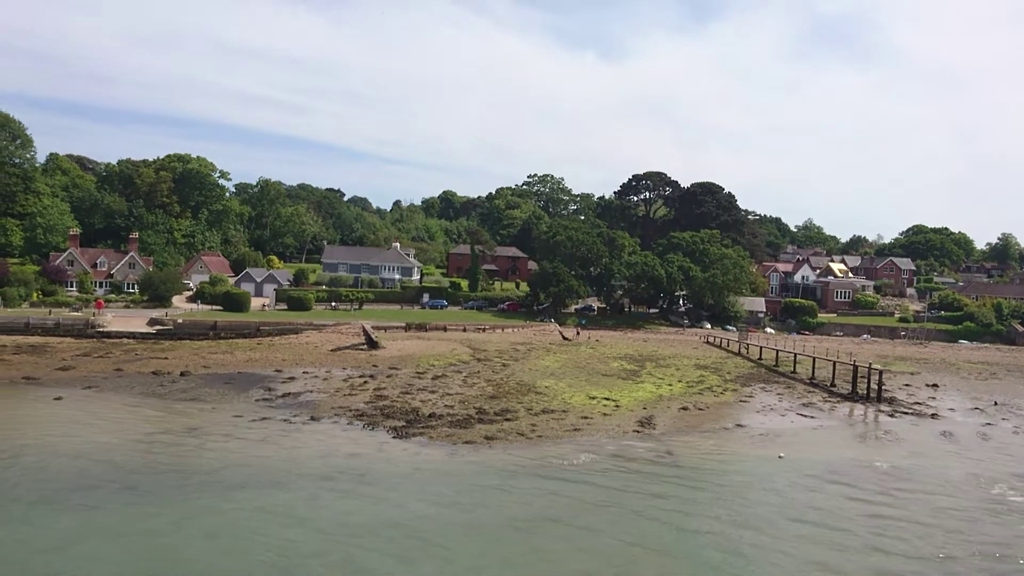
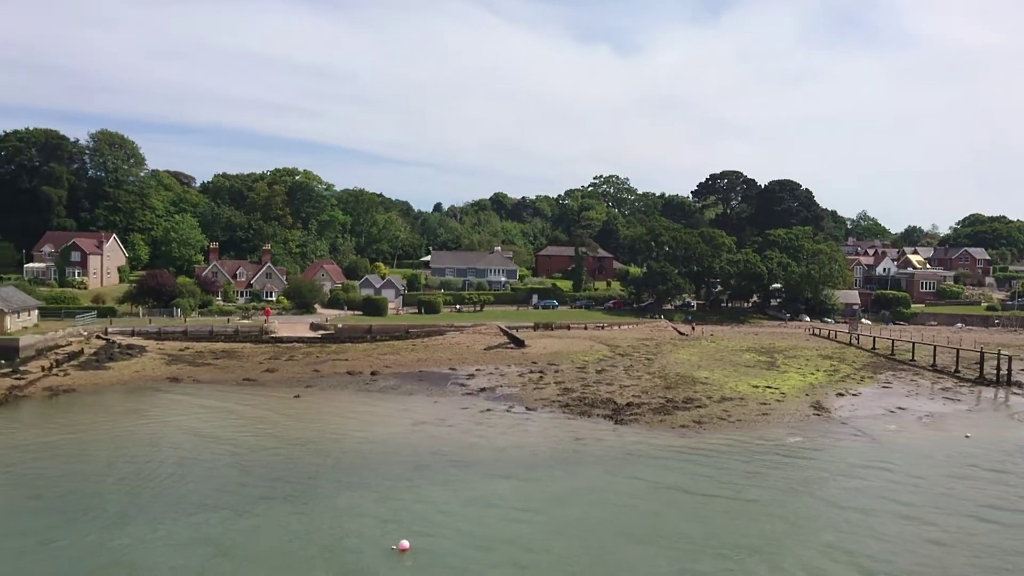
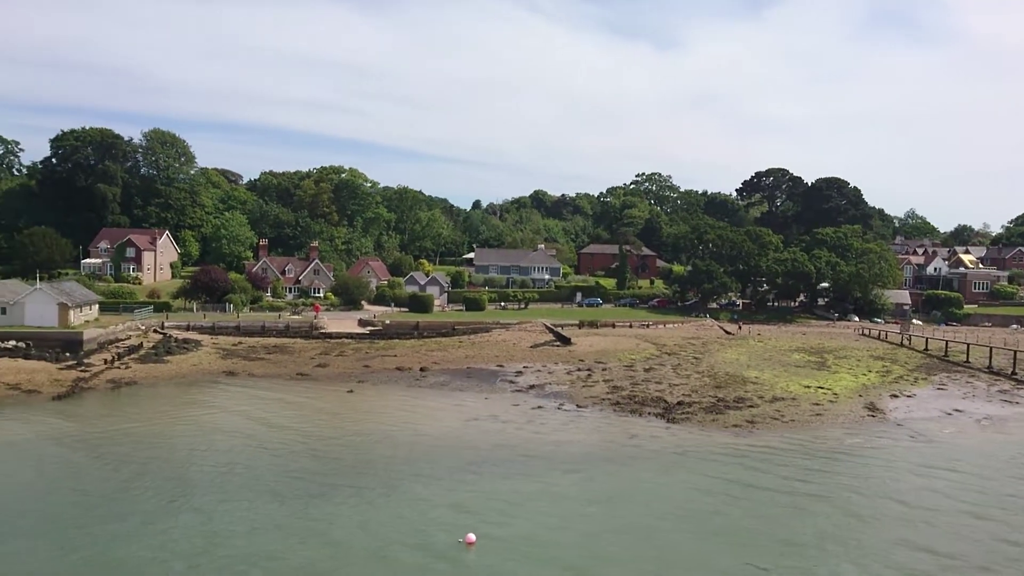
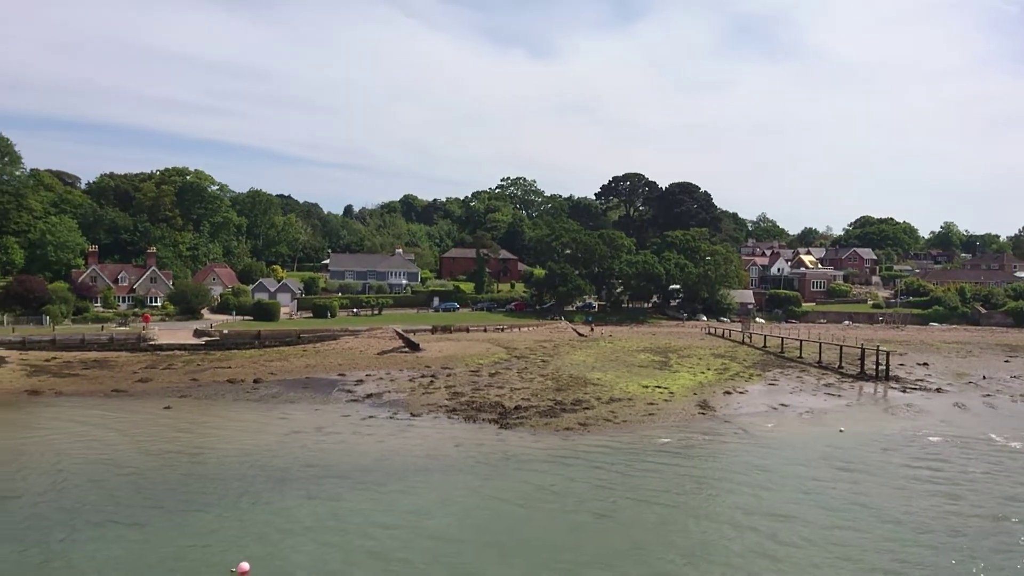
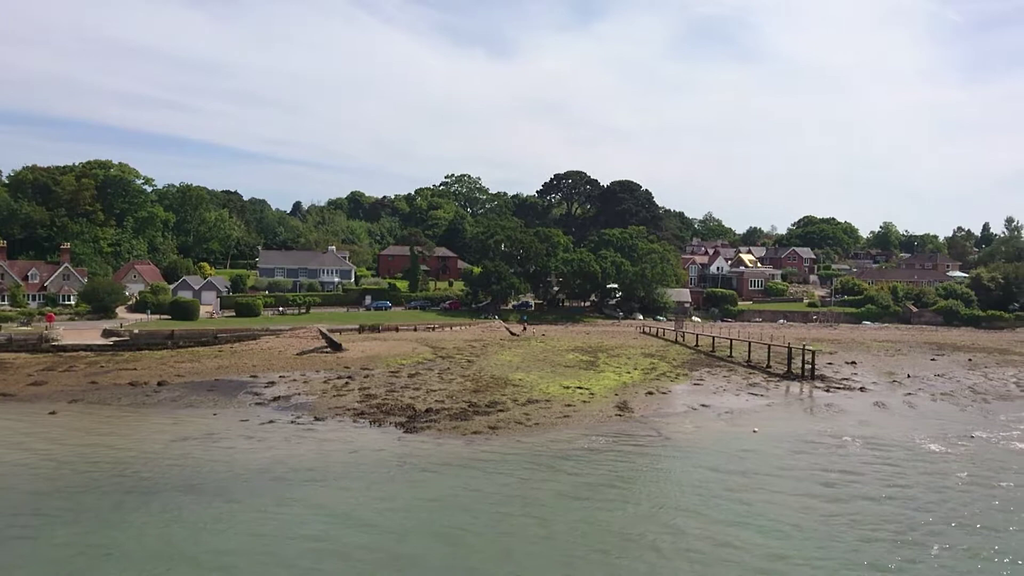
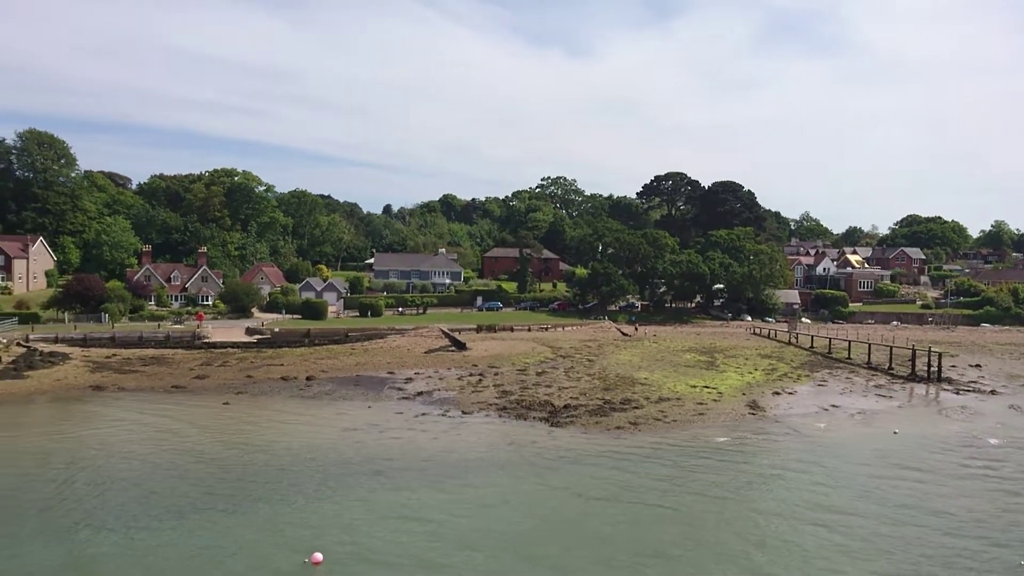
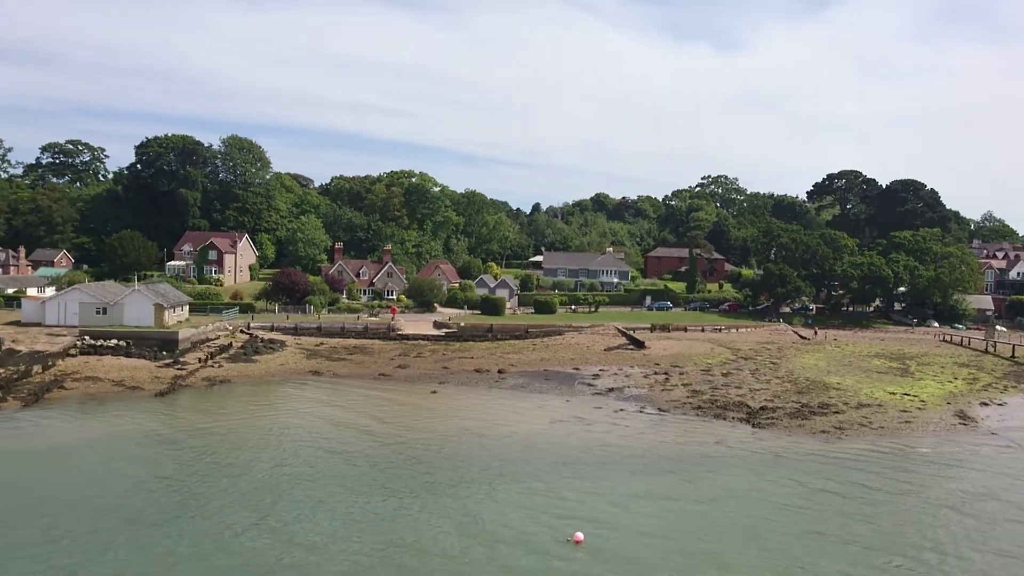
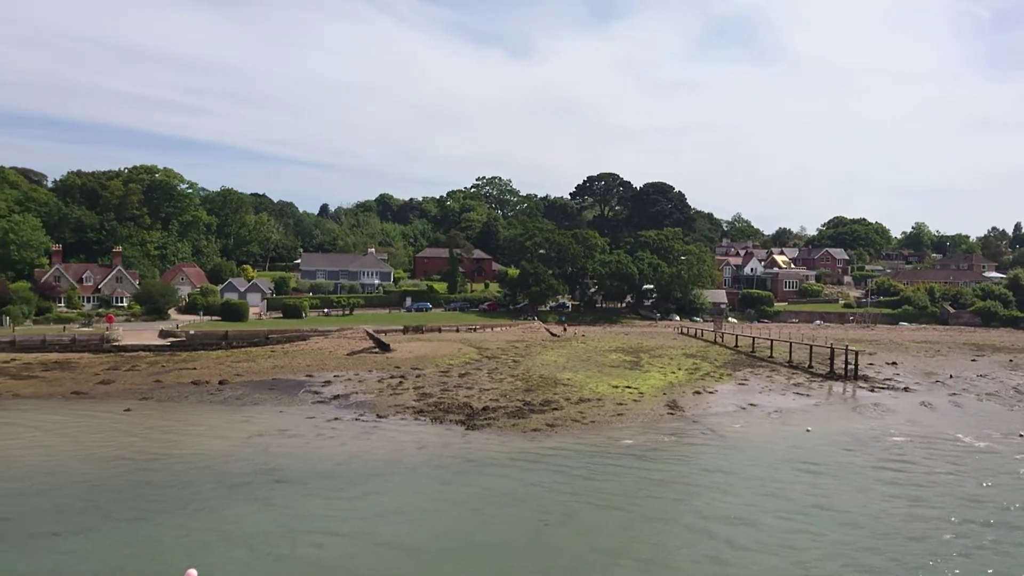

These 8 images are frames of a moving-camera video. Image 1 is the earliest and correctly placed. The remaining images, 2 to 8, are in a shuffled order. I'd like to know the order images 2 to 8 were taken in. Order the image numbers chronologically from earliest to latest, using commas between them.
5, 8, 4, 6, 2, 3, 7
